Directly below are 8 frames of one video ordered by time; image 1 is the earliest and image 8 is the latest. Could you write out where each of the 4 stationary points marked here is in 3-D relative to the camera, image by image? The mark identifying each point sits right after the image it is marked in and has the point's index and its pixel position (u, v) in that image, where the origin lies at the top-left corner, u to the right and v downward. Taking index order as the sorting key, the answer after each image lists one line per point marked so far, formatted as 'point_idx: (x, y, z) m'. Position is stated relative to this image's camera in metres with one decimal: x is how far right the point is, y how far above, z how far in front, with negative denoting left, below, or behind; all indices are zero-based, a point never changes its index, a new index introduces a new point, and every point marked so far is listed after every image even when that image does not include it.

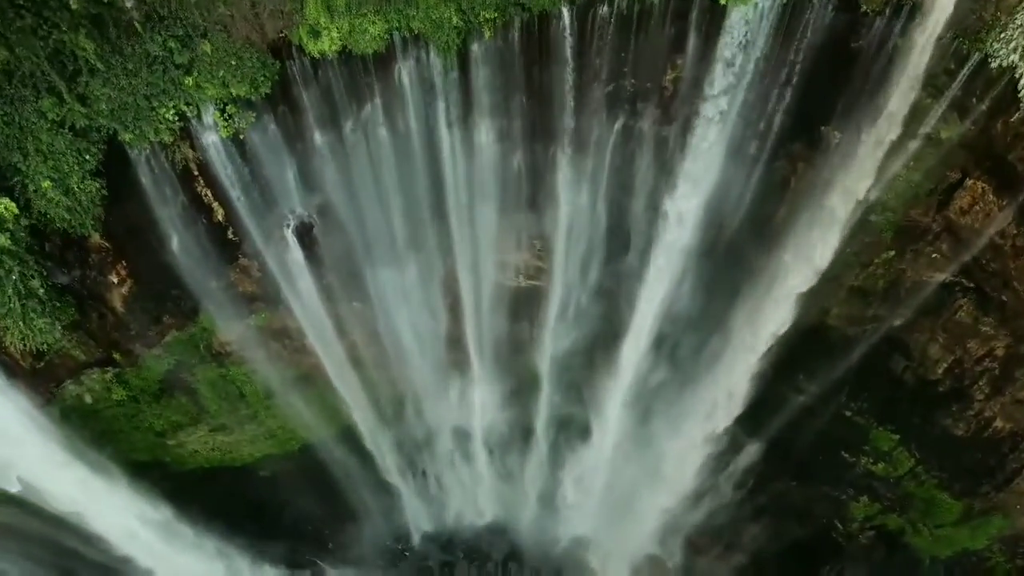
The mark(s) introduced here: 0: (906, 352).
0: (+4.3, -0.7, +8.4) m
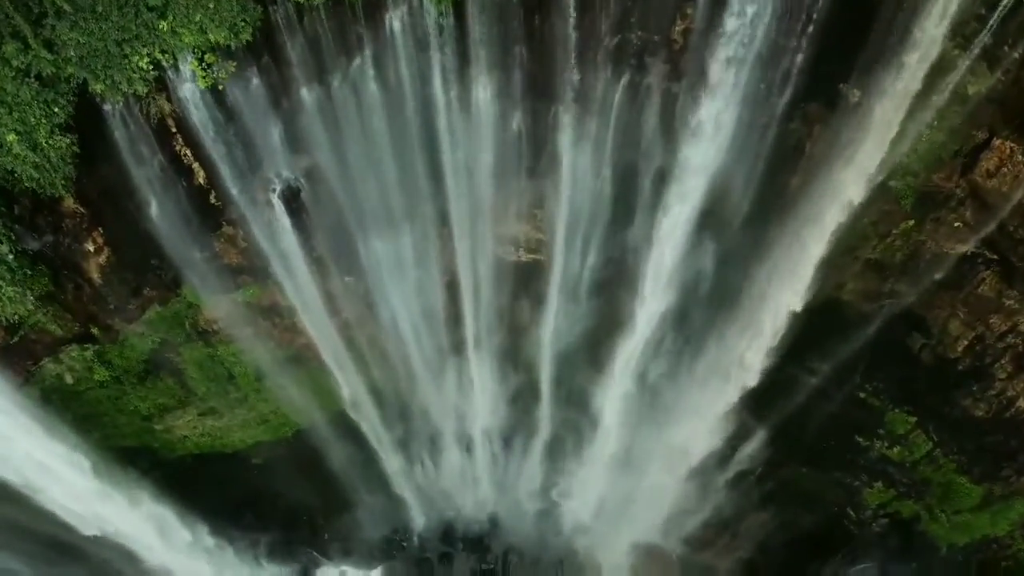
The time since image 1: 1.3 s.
0: (+4.3, -0.4, +8.0) m
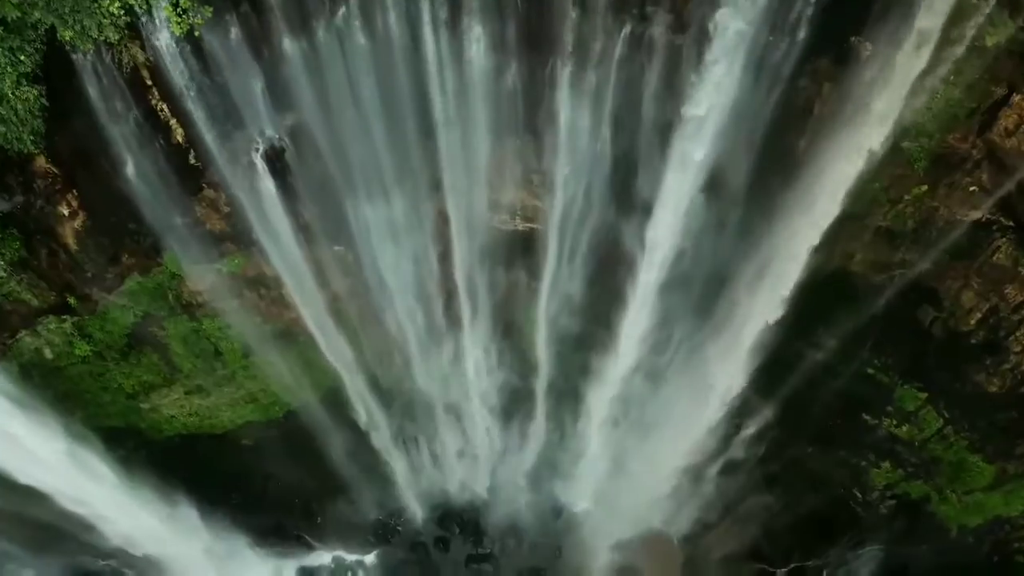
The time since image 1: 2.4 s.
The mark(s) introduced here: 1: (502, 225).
0: (+4.3, -0.1, +7.7) m
1: (-0.1, +0.6, +7.8) m
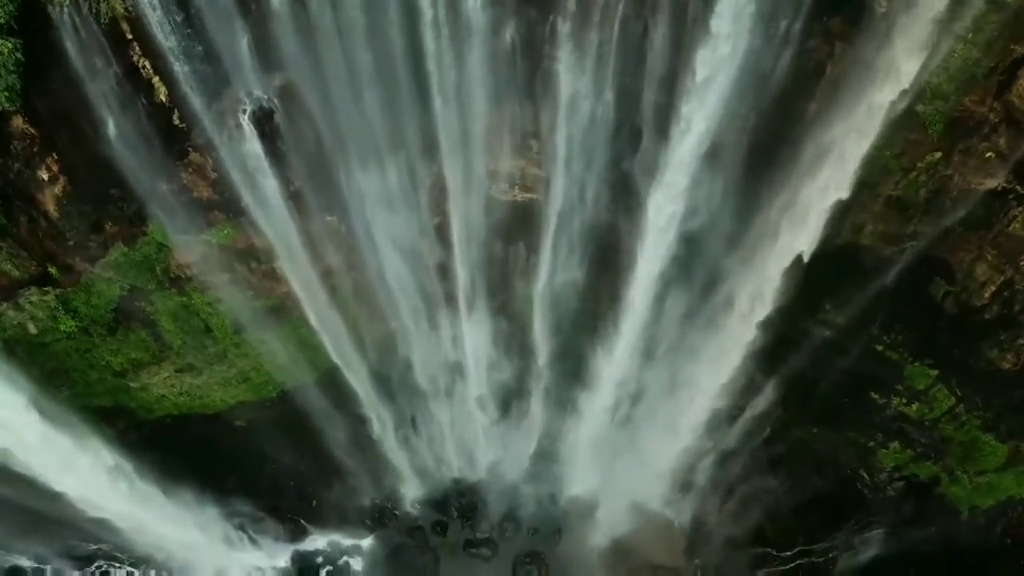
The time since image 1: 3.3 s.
0: (+4.3, +0.1, +7.4) m
1: (-0.1, +0.9, +7.5) m
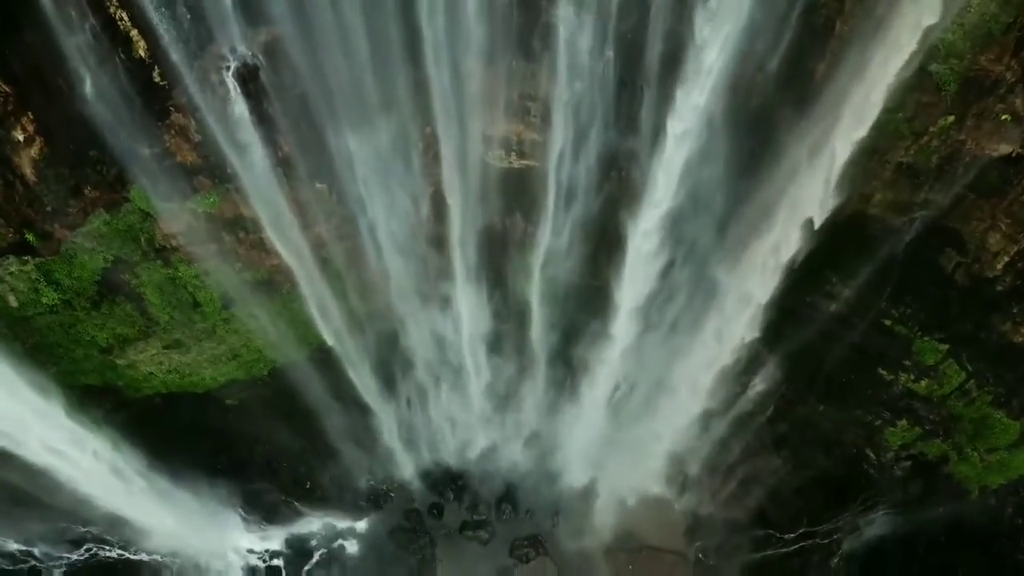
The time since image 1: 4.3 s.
0: (+4.2, +0.4, +7.2) m
1: (-0.1, +1.2, +7.3) m
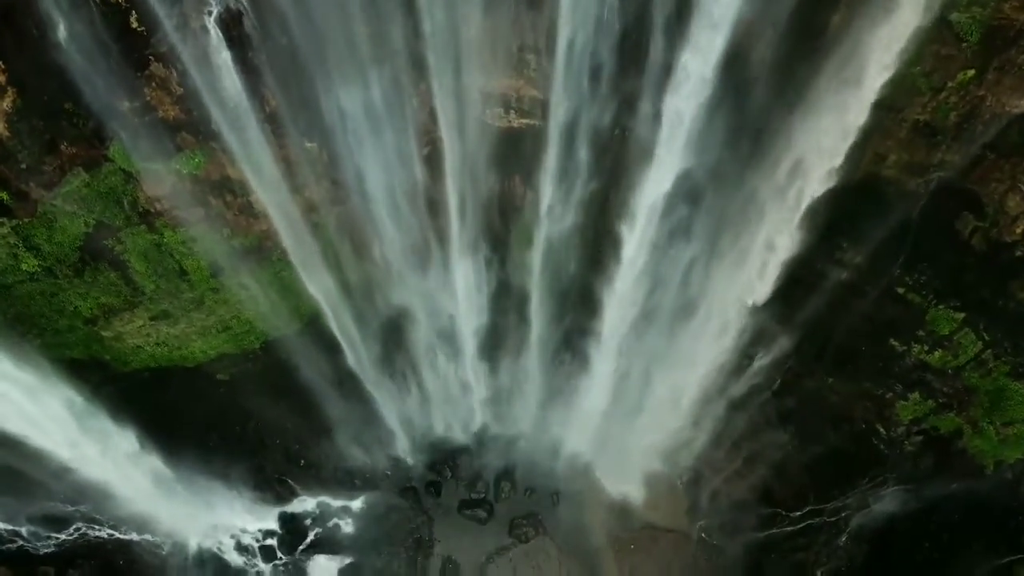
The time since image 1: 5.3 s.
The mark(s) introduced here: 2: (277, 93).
0: (+4.2, +0.7, +6.9) m
1: (-0.1, +1.5, +7.0) m
2: (-2.0, +1.6, +6.7) m
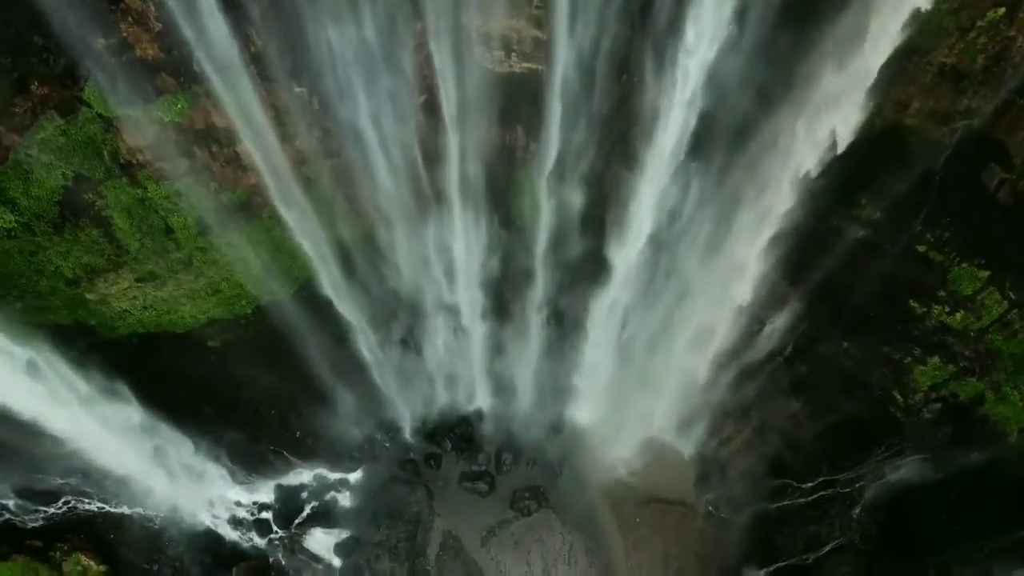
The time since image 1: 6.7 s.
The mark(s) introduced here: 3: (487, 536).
0: (+4.2, +1.1, +6.5) m
1: (-0.1, +1.9, +6.6) m
2: (-2.0, +2.0, +6.3) m
3: (-0.3, -2.9, +8.8) m
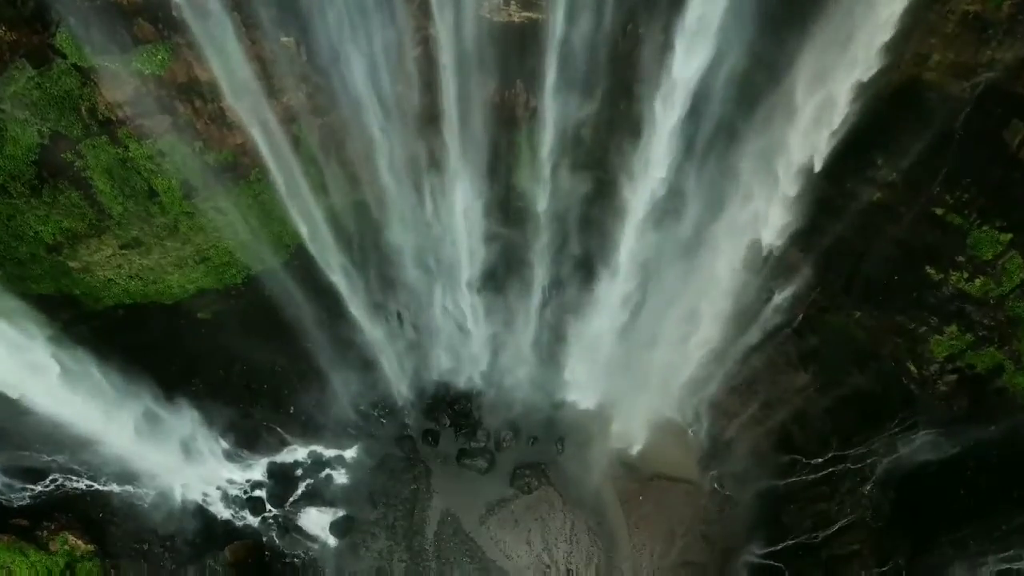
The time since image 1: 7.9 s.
0: (+4.2, +1.4, +6.2) m
1: (-0.1, +2.2, +6.3) m
2: (-2.0, +2.3, +6.0) m
3: (-0.3, -2.6, +8.6) m
